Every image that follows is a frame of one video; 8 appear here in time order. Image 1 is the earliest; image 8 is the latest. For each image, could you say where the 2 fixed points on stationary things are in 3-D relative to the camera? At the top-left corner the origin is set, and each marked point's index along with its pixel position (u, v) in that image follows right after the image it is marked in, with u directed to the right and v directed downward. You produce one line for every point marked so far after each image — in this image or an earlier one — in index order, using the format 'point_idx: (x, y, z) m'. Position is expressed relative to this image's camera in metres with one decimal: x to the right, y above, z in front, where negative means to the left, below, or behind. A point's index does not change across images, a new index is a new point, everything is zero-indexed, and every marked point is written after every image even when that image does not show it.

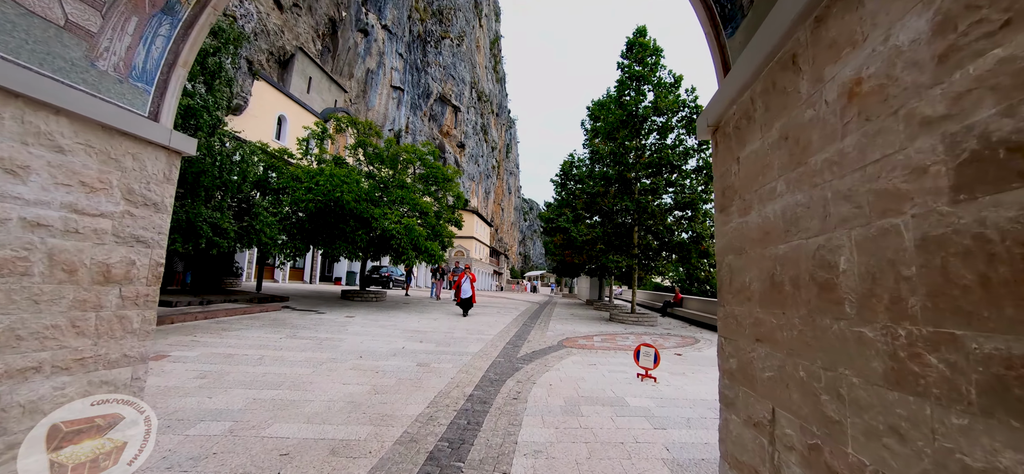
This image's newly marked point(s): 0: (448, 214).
0: (-2.5, +0.9, +15.8) m
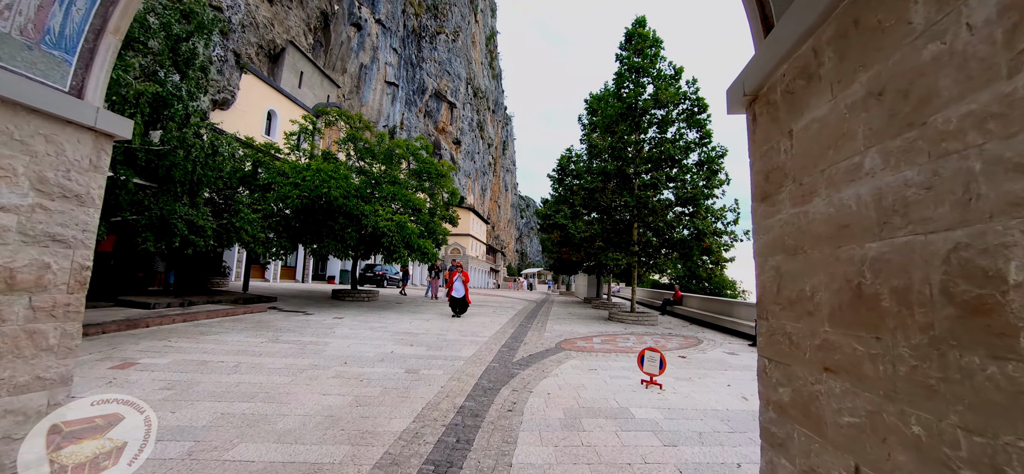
0: (-2.6, +1.0, +15.4) m
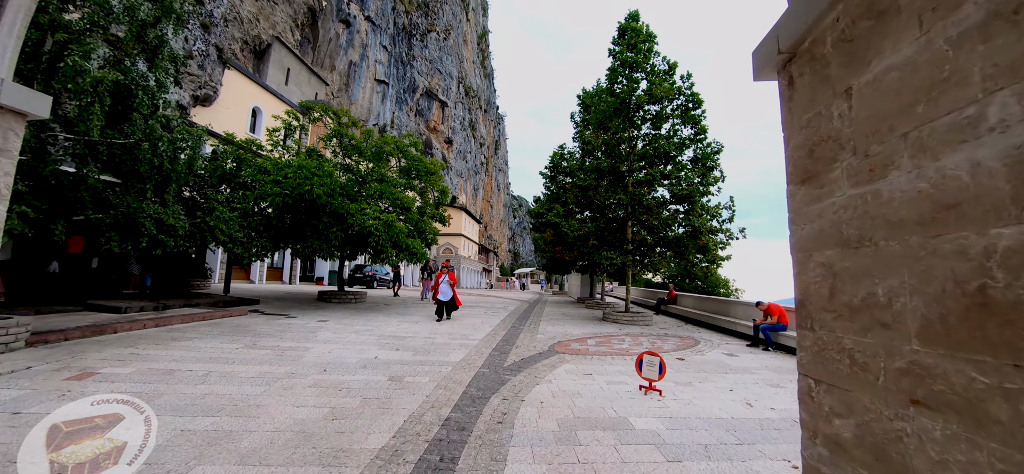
0: (-2.9, +1.0, +15.0) m
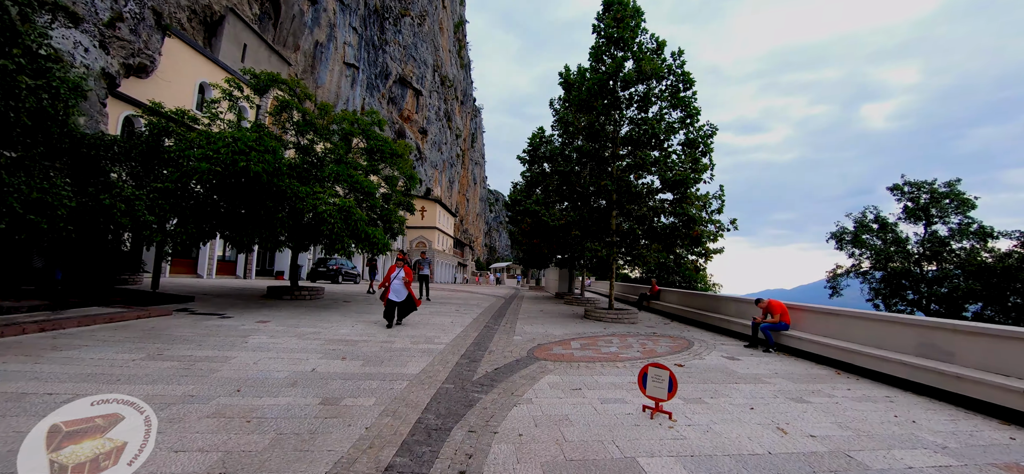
0: (-3.8, +1.3, +13.5) m
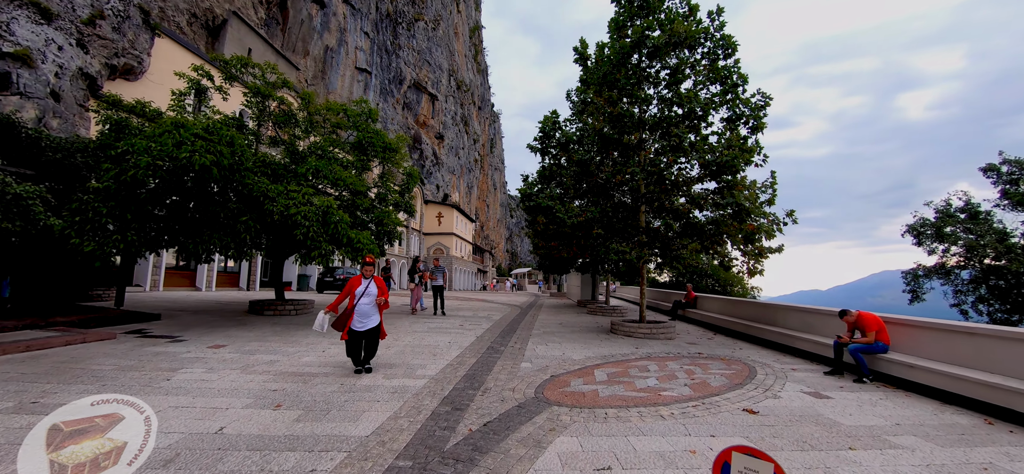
0: (-3.5, +1.2, +12.0) m
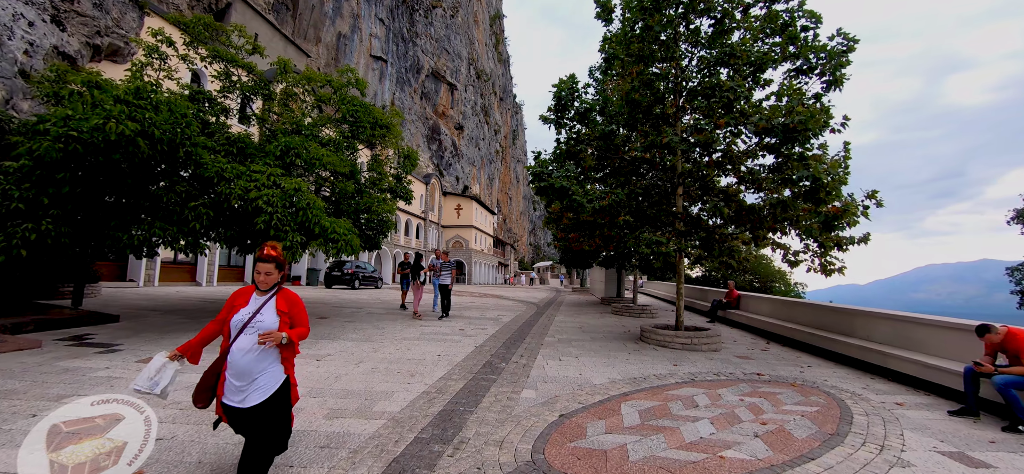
0: (-3.2, +1.4, +10.5) m
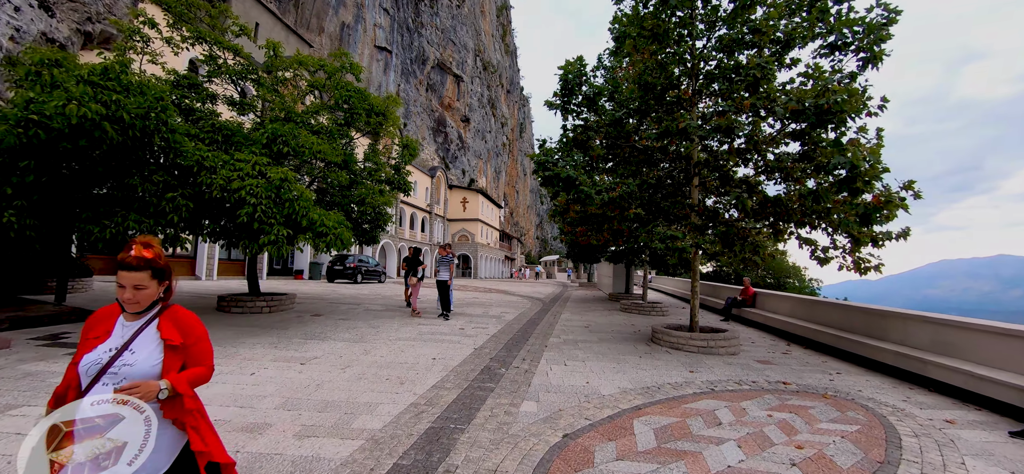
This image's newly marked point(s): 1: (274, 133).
0: (-3.1, +1.6, +10.0) m
1: (-4.4, +1.9, +7.6) m
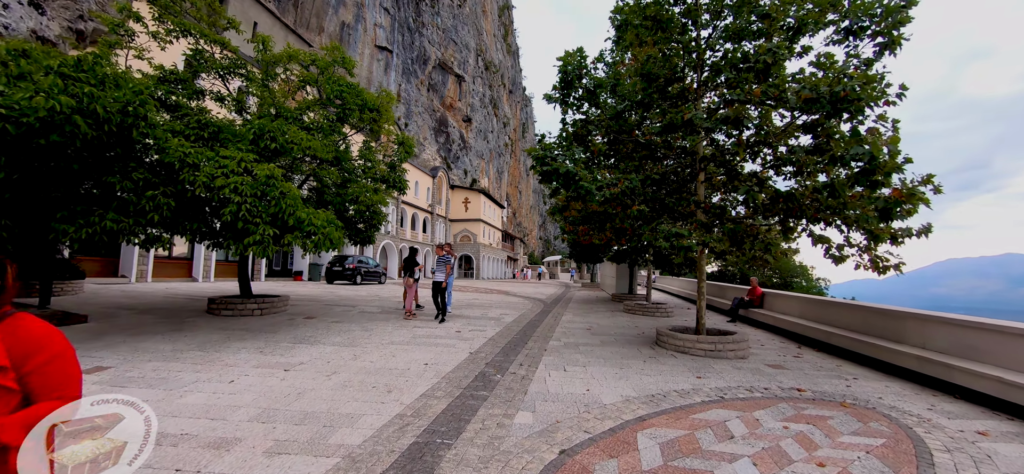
0: (-3.1, +1.6, +9.7) m
1: (-4.5, +1.9, +7.3) m
